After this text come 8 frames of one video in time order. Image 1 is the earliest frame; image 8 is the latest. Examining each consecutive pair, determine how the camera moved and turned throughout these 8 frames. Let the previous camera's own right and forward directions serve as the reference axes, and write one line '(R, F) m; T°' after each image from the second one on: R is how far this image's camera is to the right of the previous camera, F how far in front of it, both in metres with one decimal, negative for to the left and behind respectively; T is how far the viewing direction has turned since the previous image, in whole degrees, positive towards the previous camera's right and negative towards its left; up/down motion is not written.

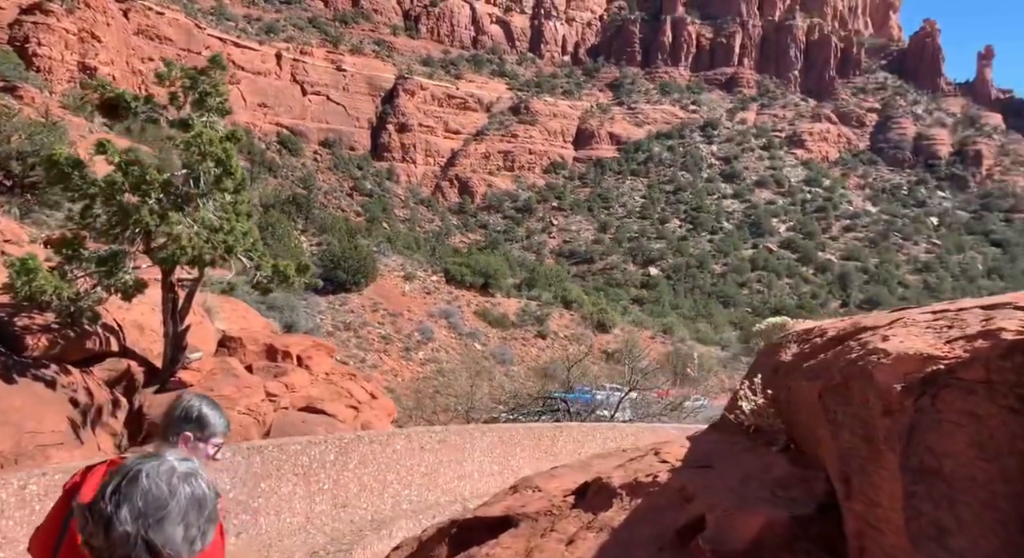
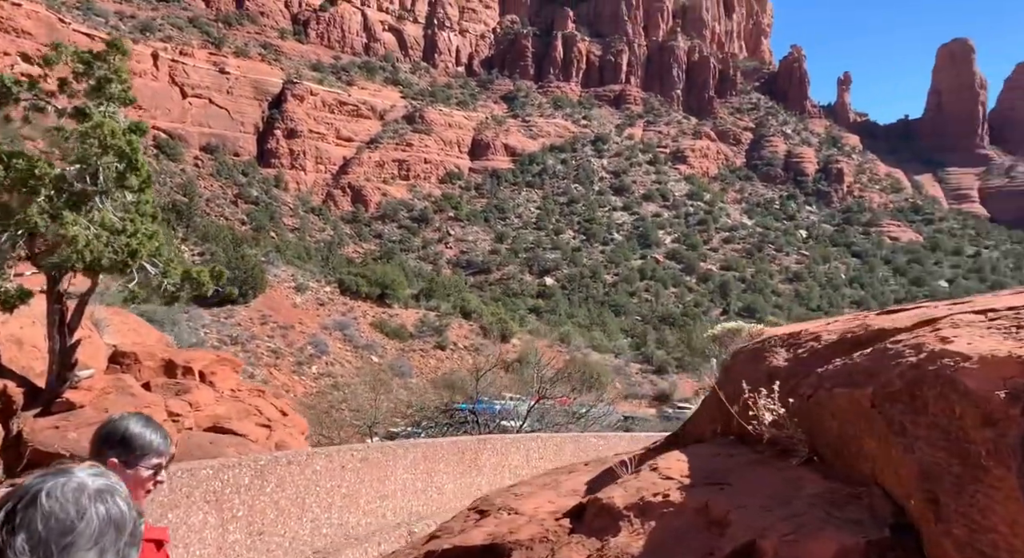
(-0.2, +0.1) m; +8°
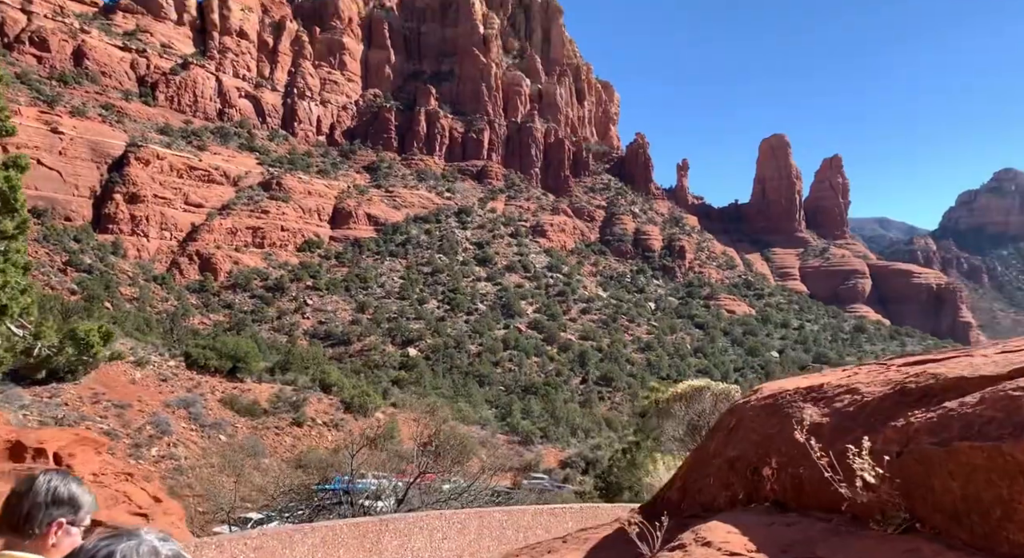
(-0.2, +0.2) m; +10°
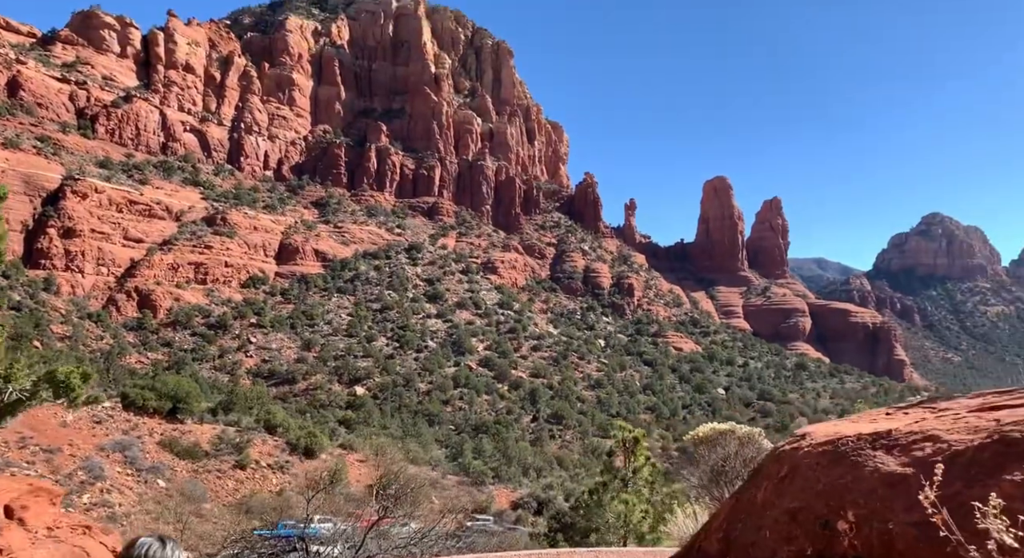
(-0.1, +0.2) m; +4°
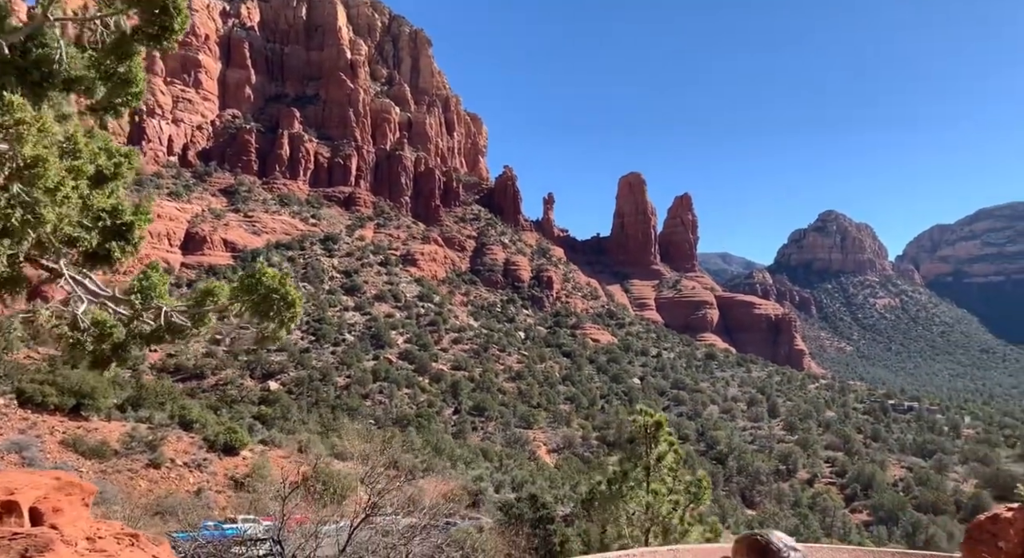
(-0.5, +0.5) m; +7°
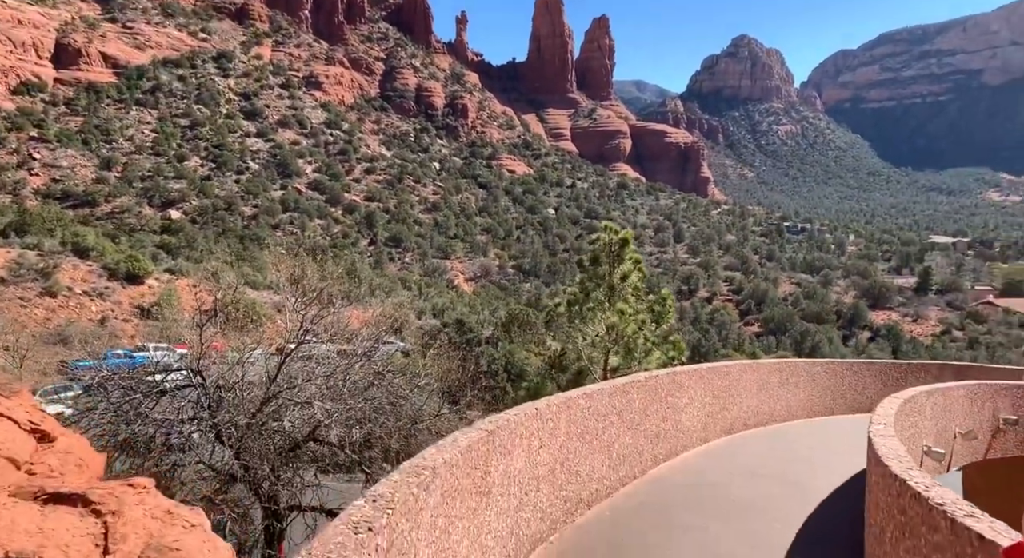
(-0.4, +0.9) m; +7°
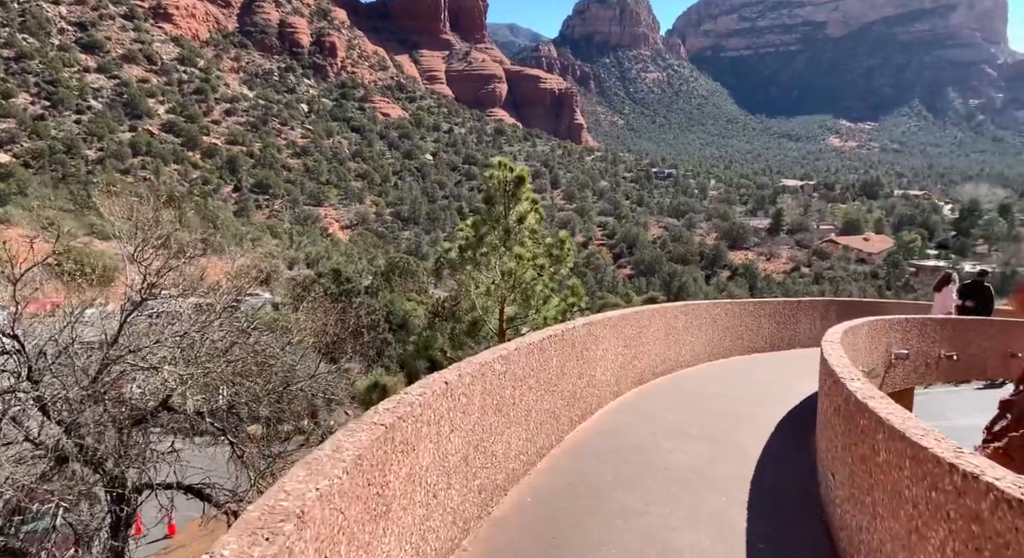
(-0.3, +1.1) m; +9°
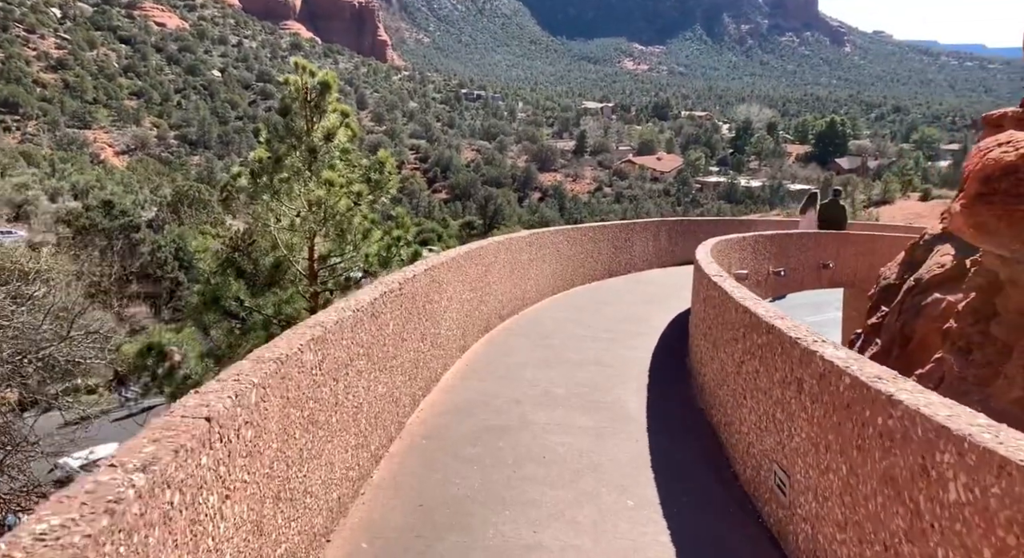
(0.0, +1.8) m; +14°
